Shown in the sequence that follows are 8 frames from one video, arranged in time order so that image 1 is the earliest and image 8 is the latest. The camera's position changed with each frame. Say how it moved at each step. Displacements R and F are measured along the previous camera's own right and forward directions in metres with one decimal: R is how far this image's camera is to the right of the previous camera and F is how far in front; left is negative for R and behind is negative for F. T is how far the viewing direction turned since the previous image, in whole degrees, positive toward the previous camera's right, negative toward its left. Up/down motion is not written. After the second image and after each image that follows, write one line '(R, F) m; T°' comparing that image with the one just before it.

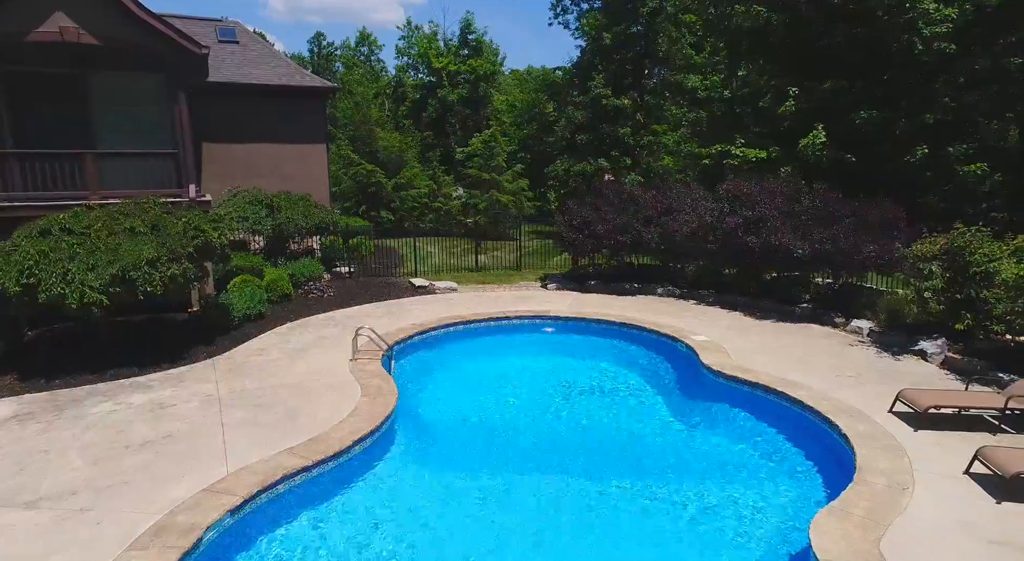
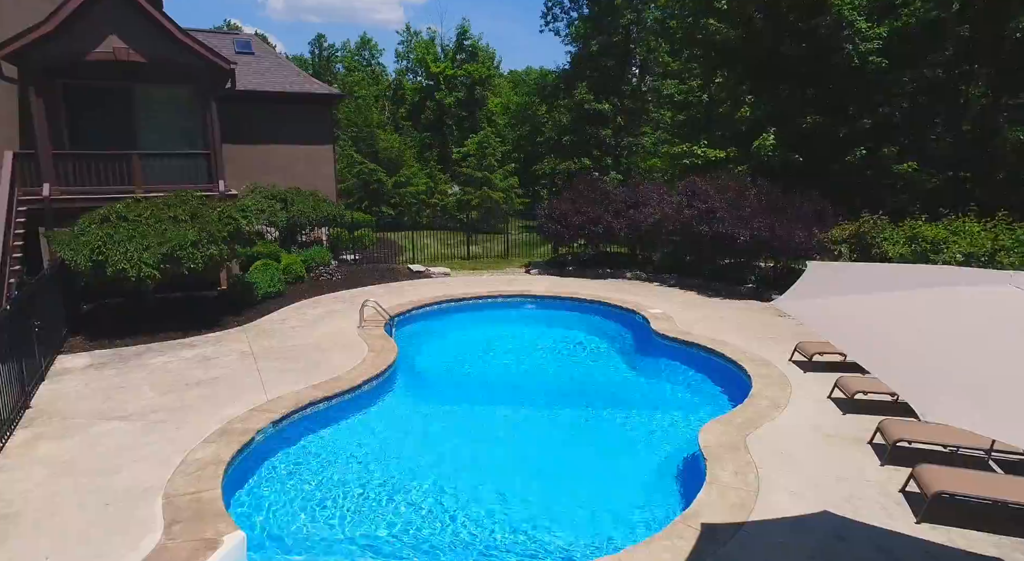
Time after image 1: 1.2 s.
(+0.4, -2.1) m; 0°
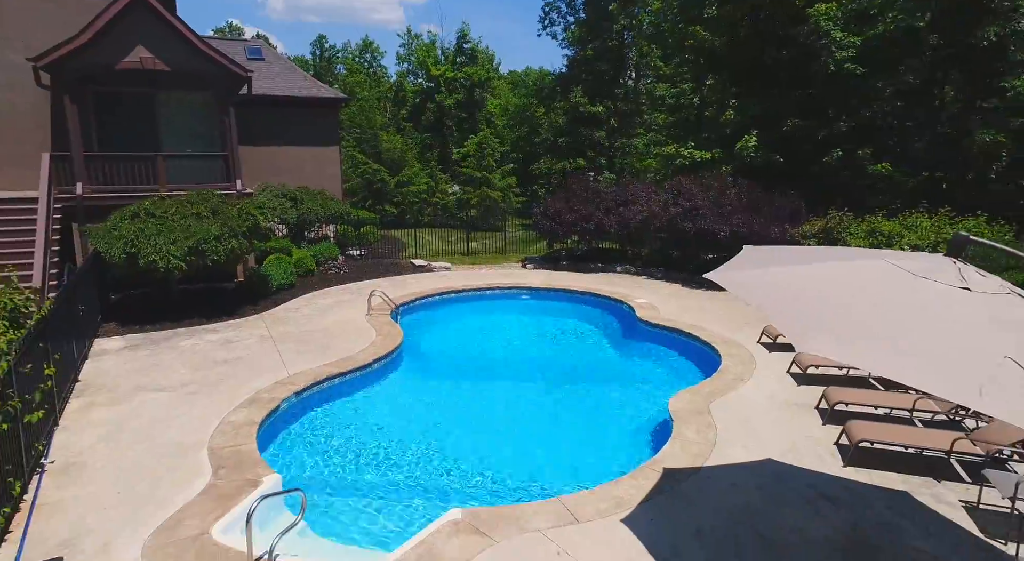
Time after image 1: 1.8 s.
(+0.1, -1.1) m; 0°
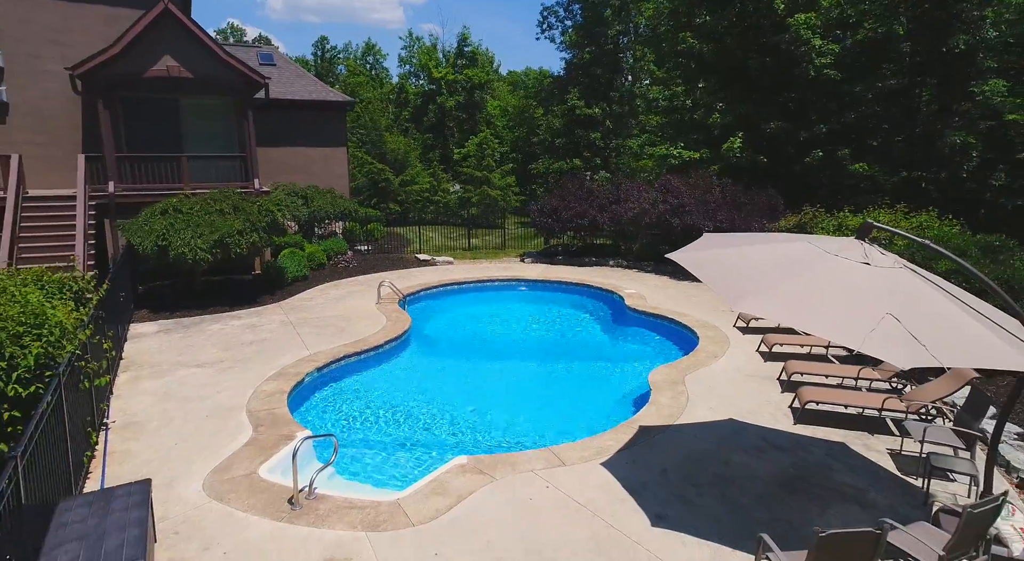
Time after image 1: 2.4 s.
(0.0, -1.2) m; 0°
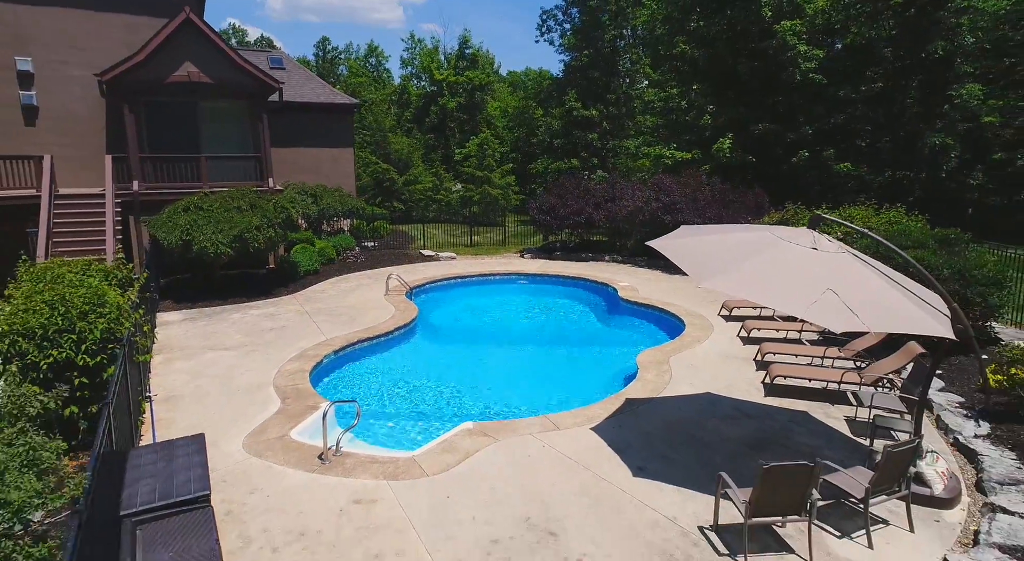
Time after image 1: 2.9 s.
(0.0, -1.0) m; 0°
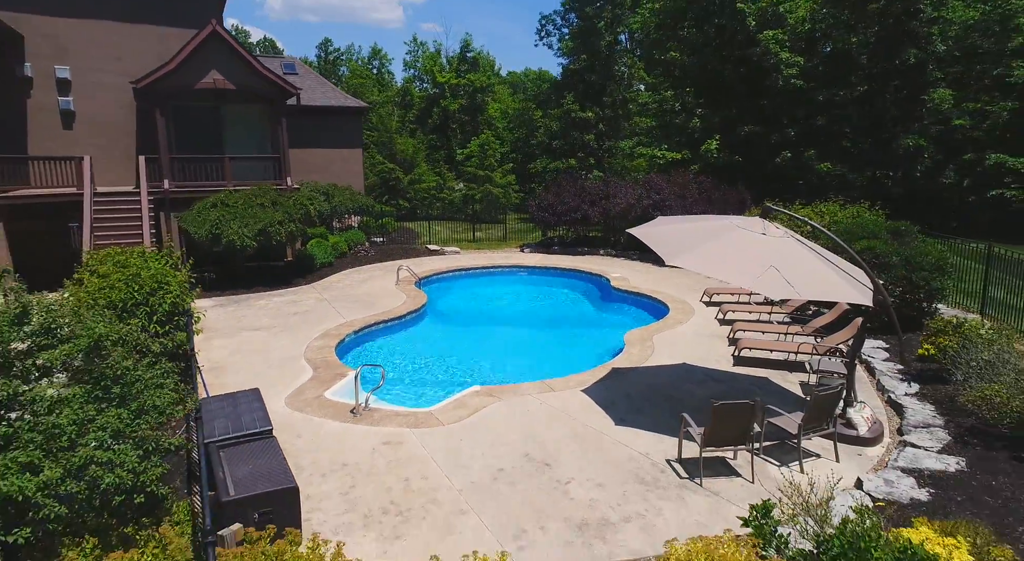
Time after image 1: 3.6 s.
(0.0, -1.4) m; 0°
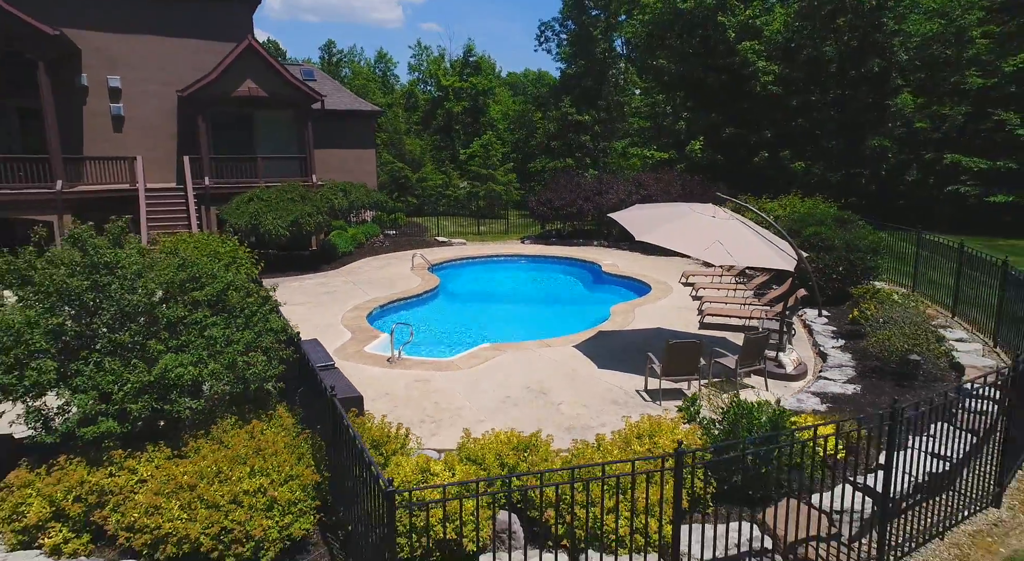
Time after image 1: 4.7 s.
(-0.1, -2.2) m; 0°
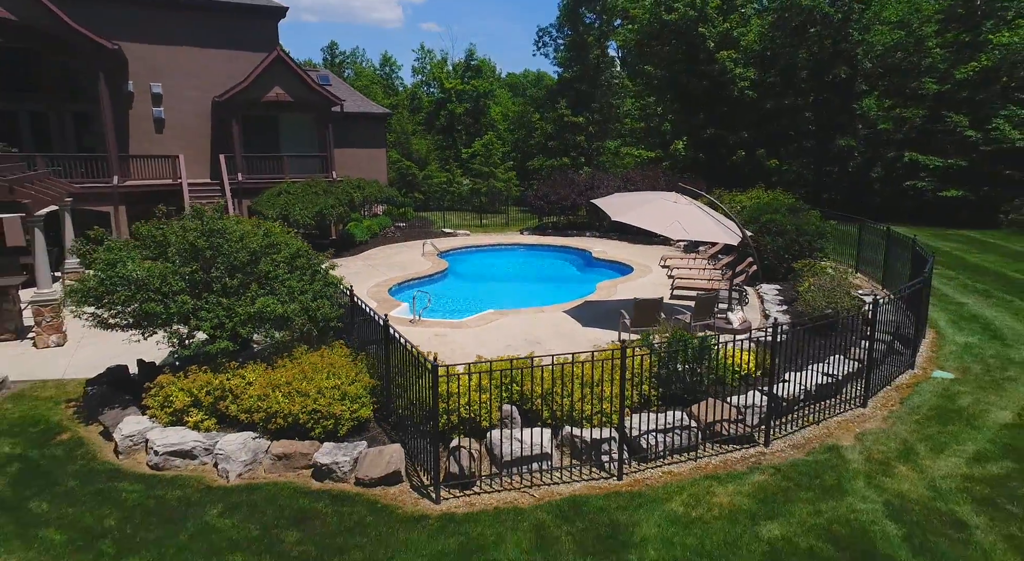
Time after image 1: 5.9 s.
(0.0, -2.4) m; 0°
